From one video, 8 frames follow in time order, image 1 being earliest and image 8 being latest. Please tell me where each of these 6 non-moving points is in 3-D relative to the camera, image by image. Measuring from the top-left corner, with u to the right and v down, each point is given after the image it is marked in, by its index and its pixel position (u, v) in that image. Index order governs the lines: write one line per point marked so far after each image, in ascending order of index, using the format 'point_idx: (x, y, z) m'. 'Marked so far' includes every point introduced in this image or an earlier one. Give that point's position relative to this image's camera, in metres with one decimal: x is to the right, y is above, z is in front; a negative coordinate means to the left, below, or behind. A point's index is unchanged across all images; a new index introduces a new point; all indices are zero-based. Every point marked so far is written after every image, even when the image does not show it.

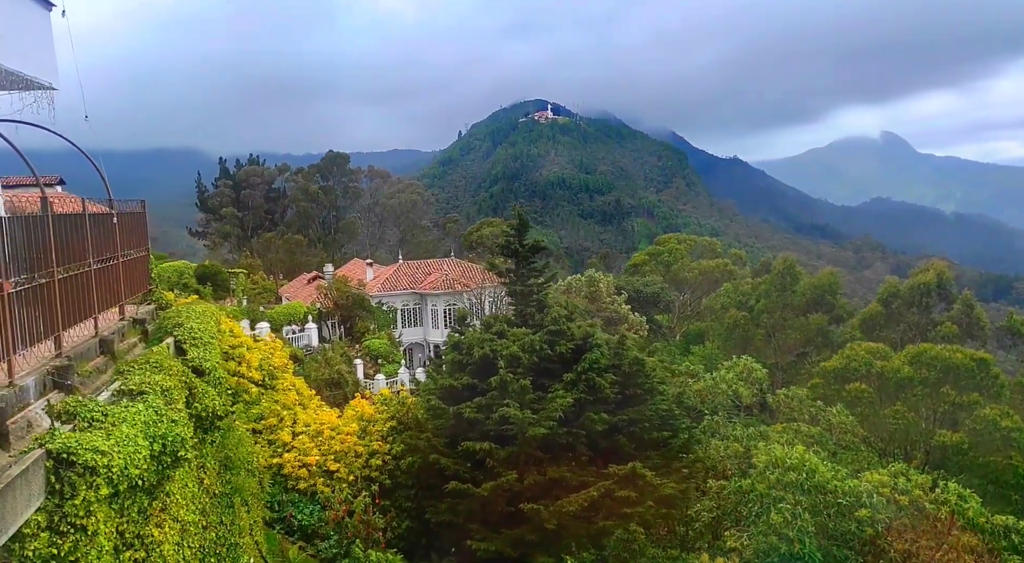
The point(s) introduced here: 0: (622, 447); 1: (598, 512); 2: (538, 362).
0: (+1.8, -2.8, +12.2) m
1: (+1.3, -3.6, +11.6) m
2: (+0.4, -1.4, +12.7) m
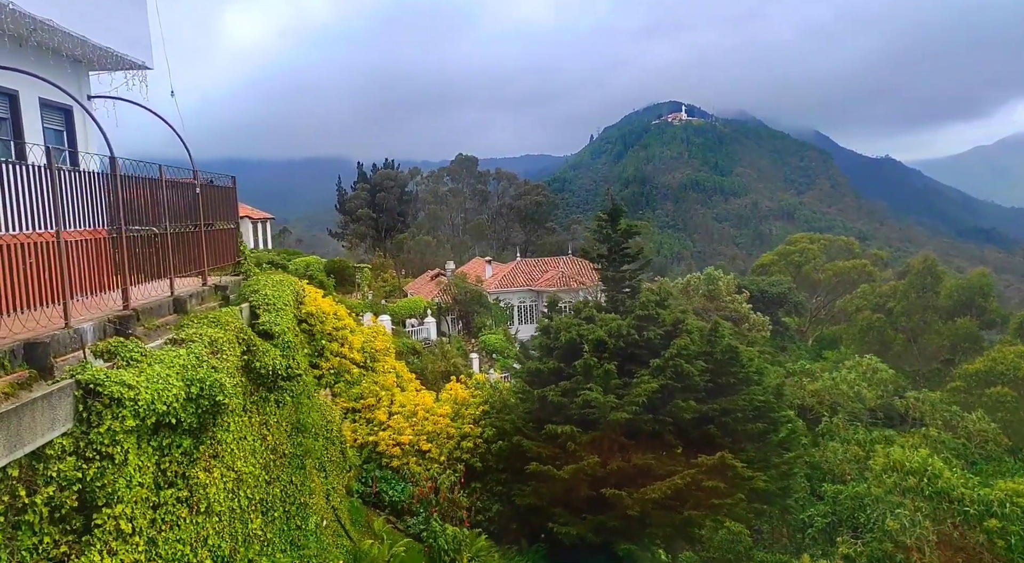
0: (+3.2, -2.5, +11.7) m
1: (+2.6, -3.4, +11.2) m
2: (+1.9, -1.1, +12.4) m
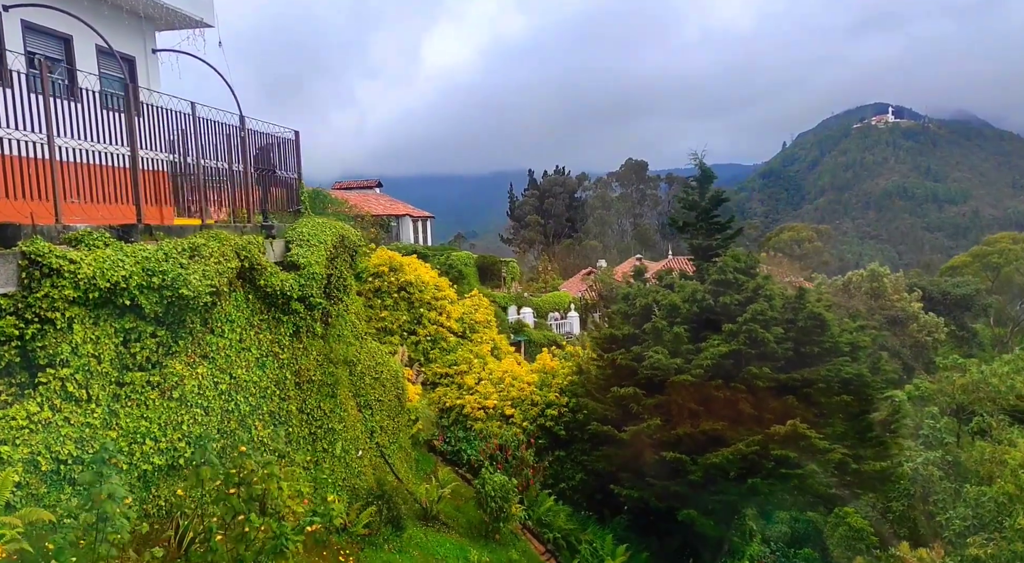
0: (+4.2, -1.9, +10.9) m
1: (+3.5, -2.8, +10.6) m
2: (+3.0, -0.5, +11.9) m
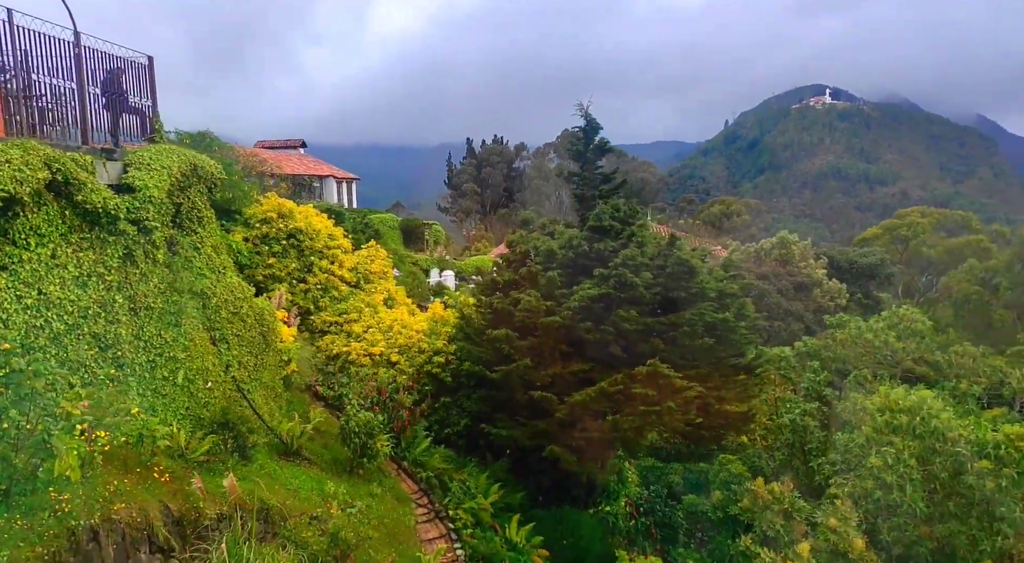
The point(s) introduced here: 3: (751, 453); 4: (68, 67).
0: (+2.3, -1.1, +11.4) m
1: (+1.6, -2.0, +11.0) m
2: (+1.1, +0.4, +12.2) m
3: (+4.2, -3.0, +12.5) m
4: (-4.5, +2.2, +7.4) m
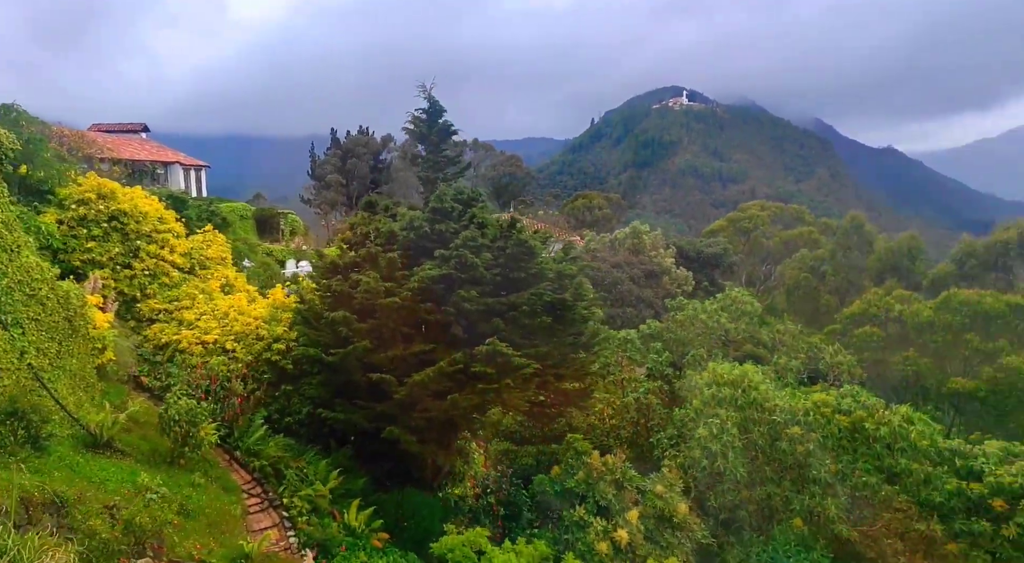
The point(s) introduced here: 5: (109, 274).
0: (-0.2, -0.8, +11.6) m
1: (-0.8, -1.7, +11.2) m
2: (-1.6, +0.7, +12.1) m
3: (+1.5, -2.7, +13.1) m
4: (-6.2, +2.4, +6.4) m
5: (-7.5, +0.1, +13.6) m
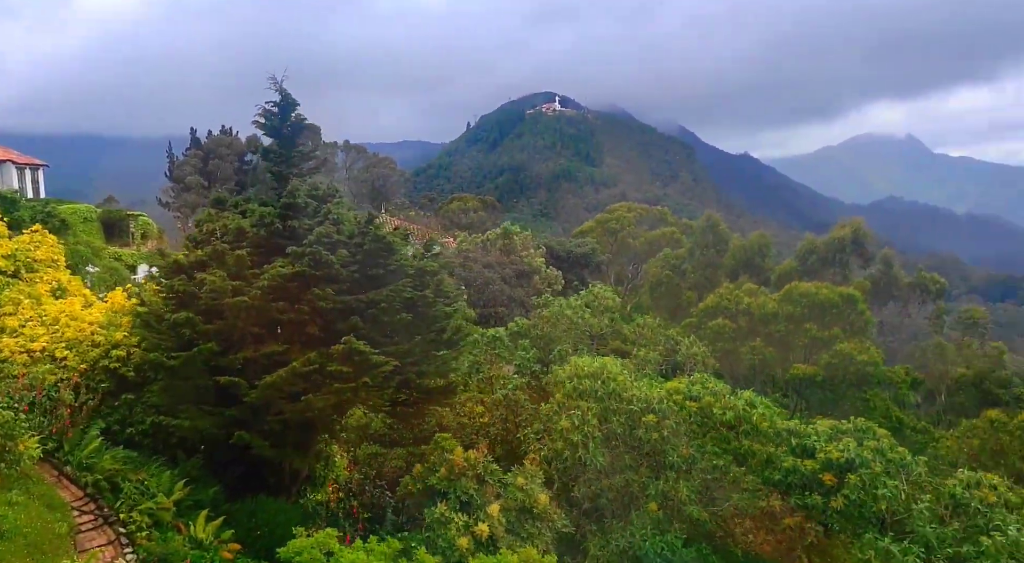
0: (-2.4, -0.7, +11.4) m
1: (-2.9, -1.6, +10.8) m
2: (-3.9, +0.7, +11.7) m
3: (-1.0, -2.6, +13.1) m
4: (-7.6, +2.4, +5.3) m
5: (-10.0, 0.0, +12.2) m
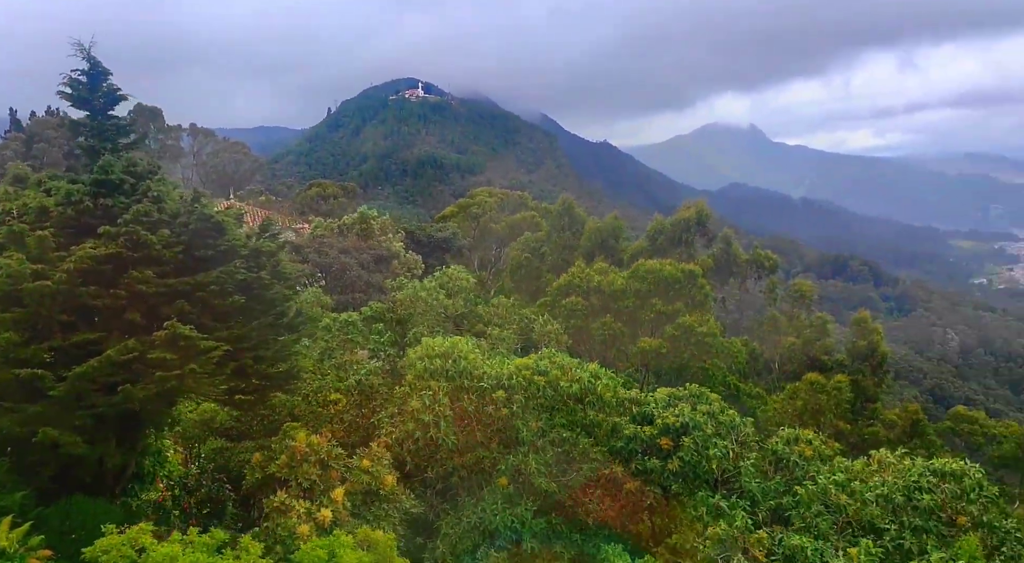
0: (-4.8, -0.5, +10.7) m
1: (-5.2, -1.4, +10.1) m
2: (-6.3, +0.9, +10.7) m
3: (-3.6, -2.3, +12.6) m
4: (-8.9, +2.4, +3.8) m
5: (-12.4, +0.1, +10.2) m
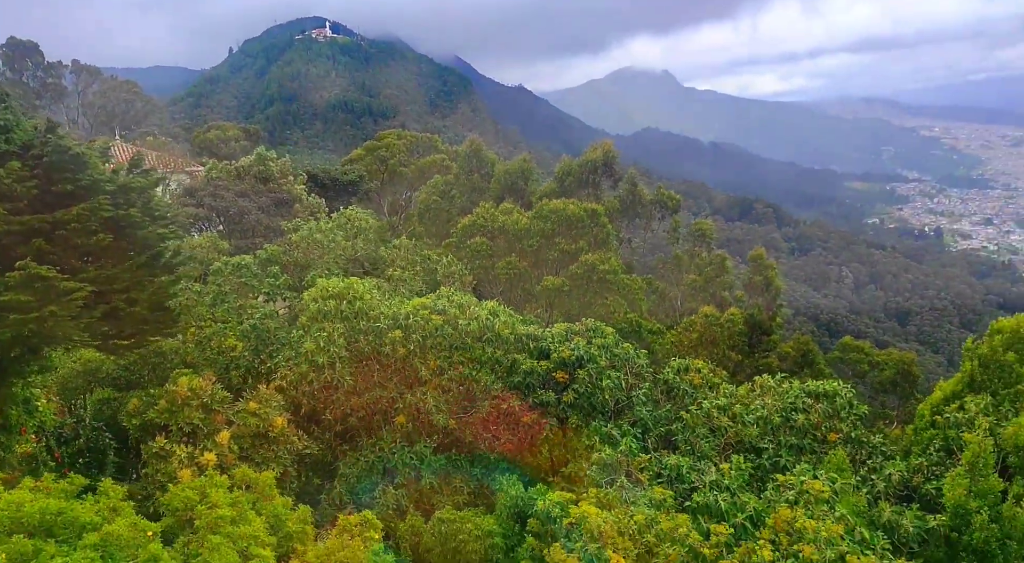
0: (-6.4, +0.4, +10.0) m
1: (-6.7, -0.6, +9.4) m
2: (-8.0, +1.7, +9.7) m
3: (-5.4, -1.2, +12.1) m
4: (-9.8, +2.7, +2.5) m
5: (-14.0, +0.8, +8.7) m
